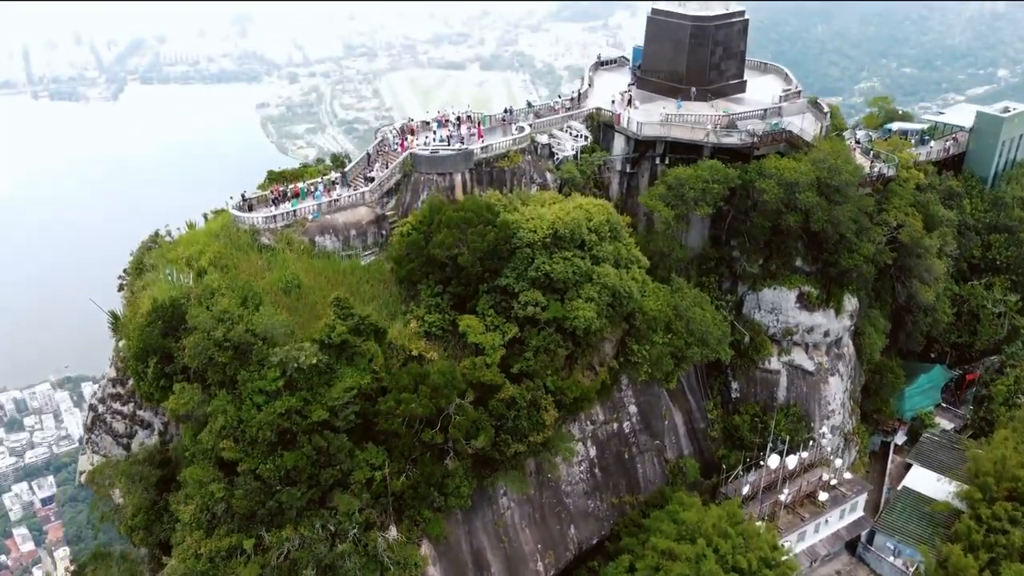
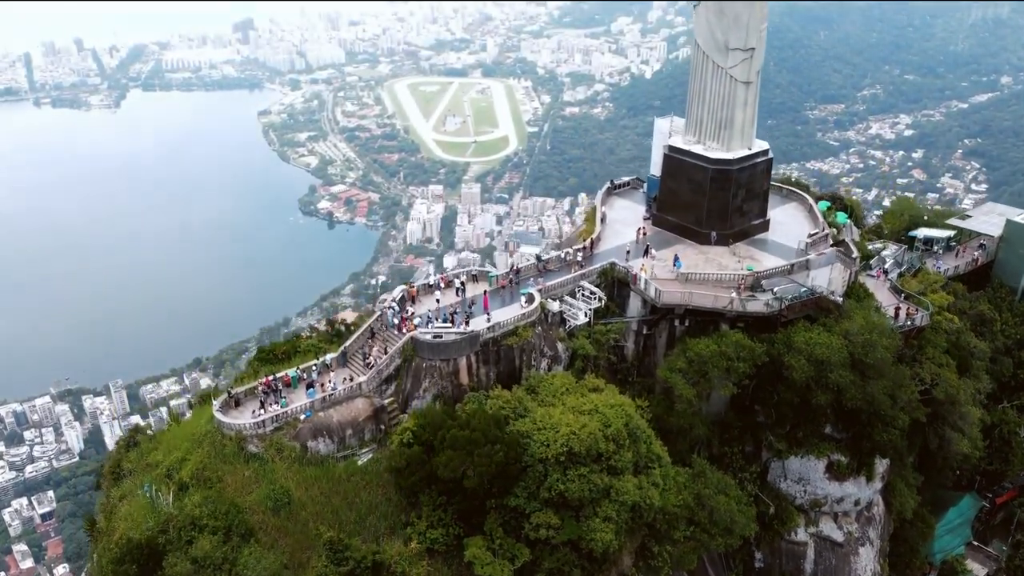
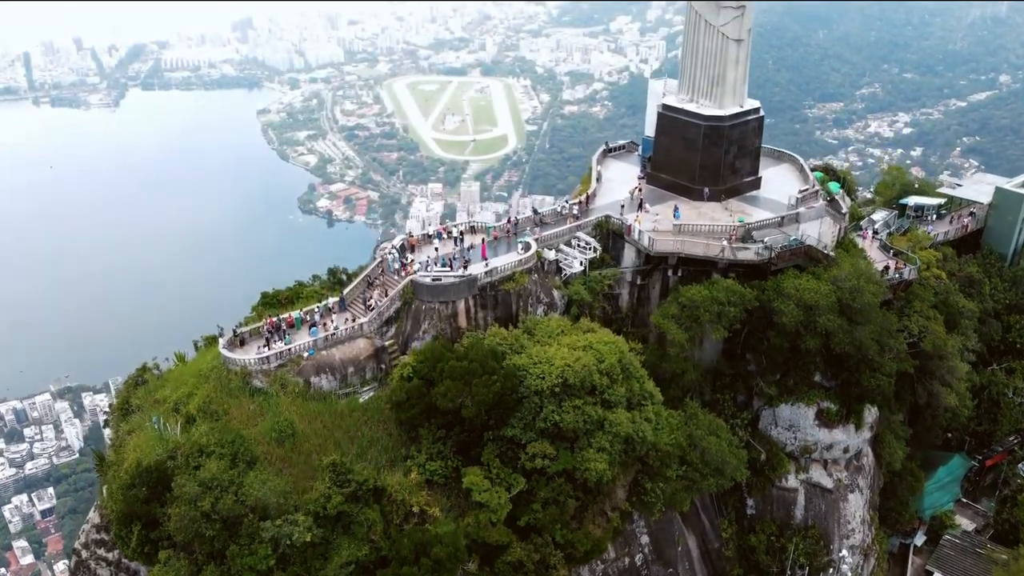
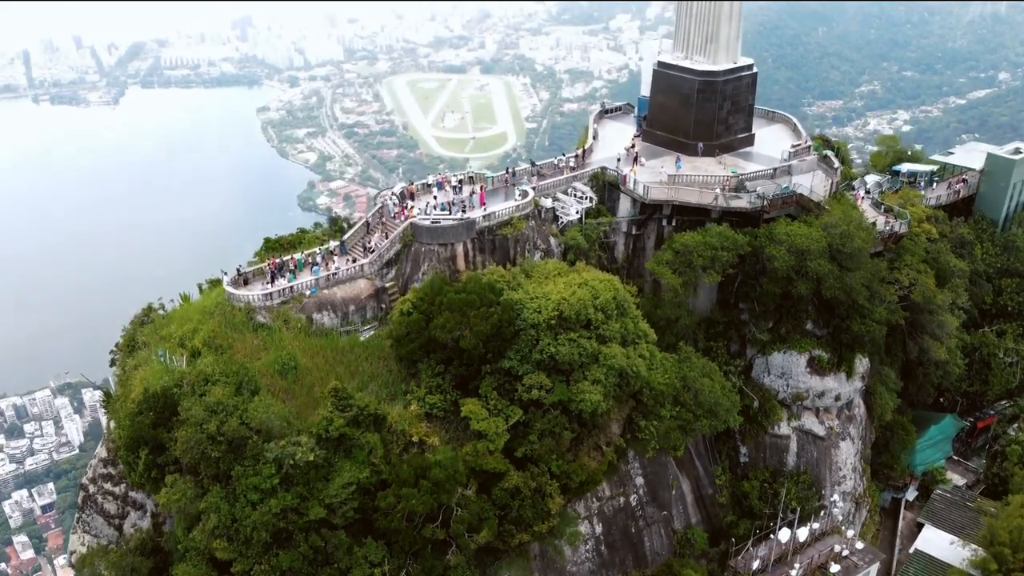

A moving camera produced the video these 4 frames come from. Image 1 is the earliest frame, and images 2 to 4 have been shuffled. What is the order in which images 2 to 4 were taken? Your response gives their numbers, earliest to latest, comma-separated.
4, 3, 2
